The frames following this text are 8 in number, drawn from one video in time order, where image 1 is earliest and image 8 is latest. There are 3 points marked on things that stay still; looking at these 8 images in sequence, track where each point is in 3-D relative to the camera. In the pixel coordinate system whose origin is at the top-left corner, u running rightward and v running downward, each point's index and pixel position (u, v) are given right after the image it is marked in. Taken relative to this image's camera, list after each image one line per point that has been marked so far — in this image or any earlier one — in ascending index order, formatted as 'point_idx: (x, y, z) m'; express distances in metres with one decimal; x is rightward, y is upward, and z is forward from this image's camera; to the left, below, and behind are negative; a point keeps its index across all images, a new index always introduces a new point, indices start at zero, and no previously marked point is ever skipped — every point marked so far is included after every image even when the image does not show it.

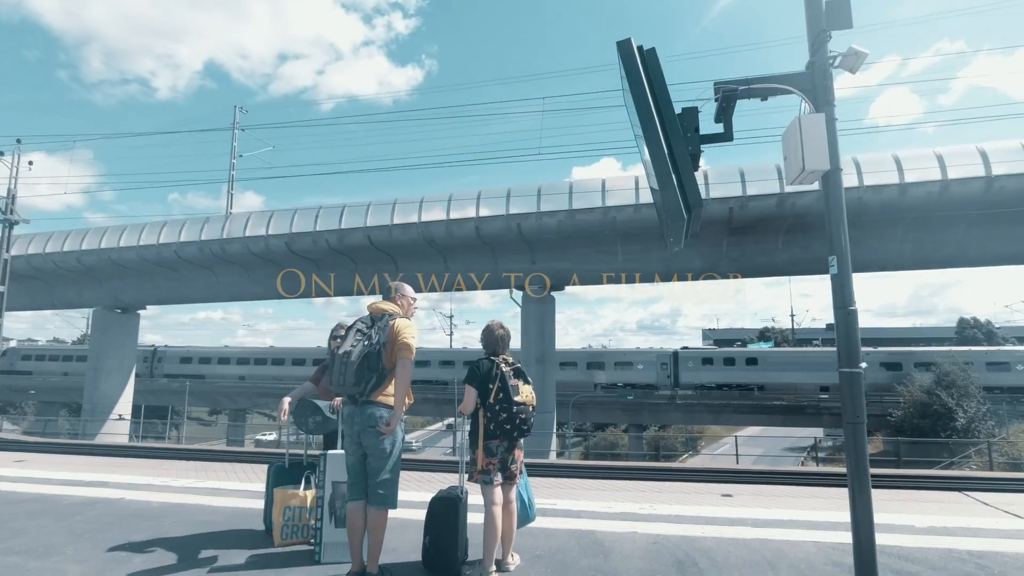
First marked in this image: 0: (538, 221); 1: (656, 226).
0: (+0.9, +2.3, +19.1) m
1: (+4.8, +2.1, +18.6) m
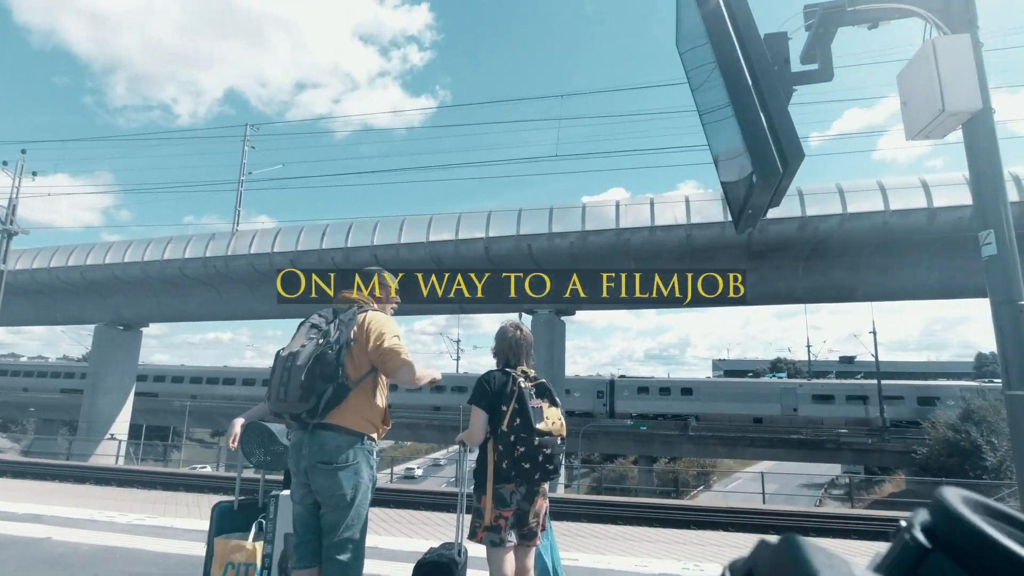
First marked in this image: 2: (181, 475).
0: (+1.2, +1.6, +18.6) m
1: (+5.2, +1.3, +17.9) m
2: (-7.0, -4.0, +11.8) m
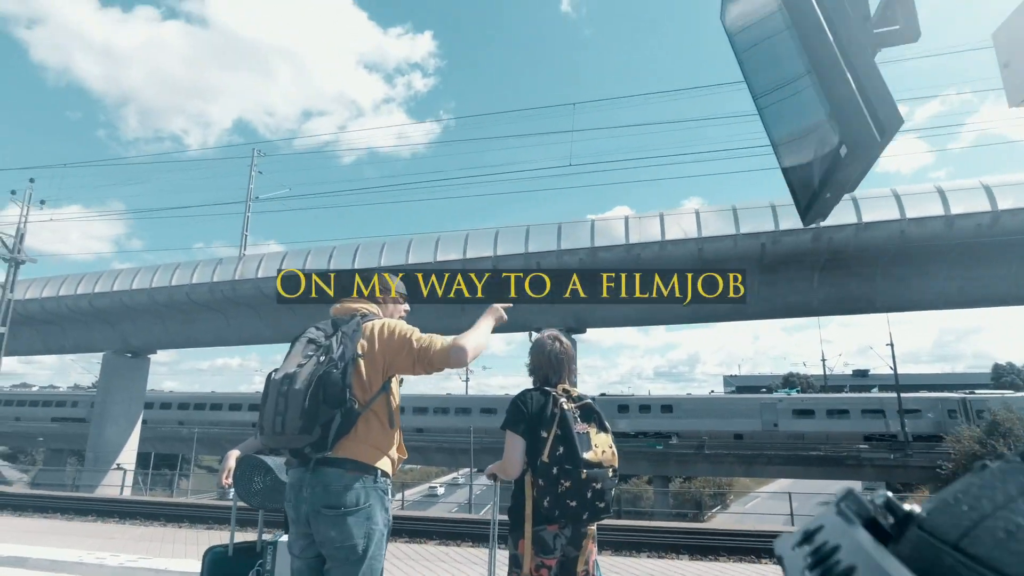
0: (+1.5, +1.0, +18.4) m
1: (+5.4, +0.8, +17.7) m
2: (-6.7, -4.5, +11.4) m
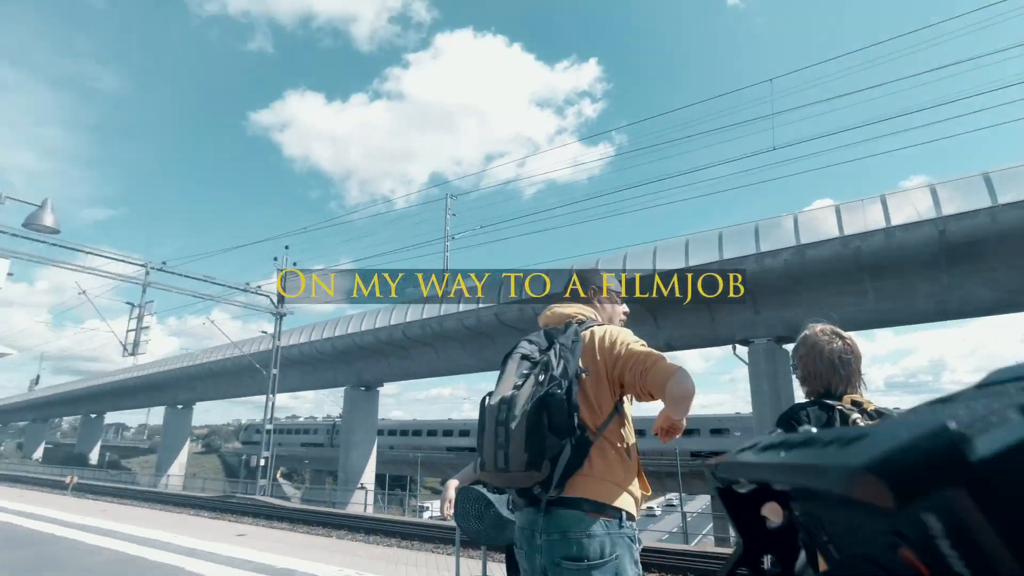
0: (+7.4, +0.8, +16.7) m
1: (+10.9, +1.0, +14.7) m
2: (-2.1, -5.3, +12.5) m
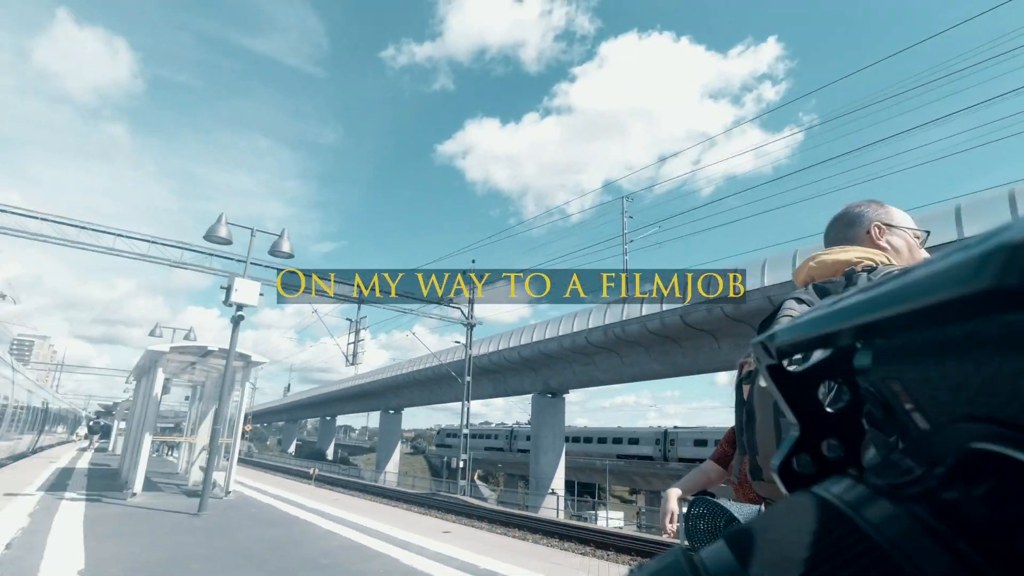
0: (+12.2, +1.2, +13.3) m
1: (+14.9, +1.6, +10.4) m
2: (+2.2, -5.4, +12.2) m
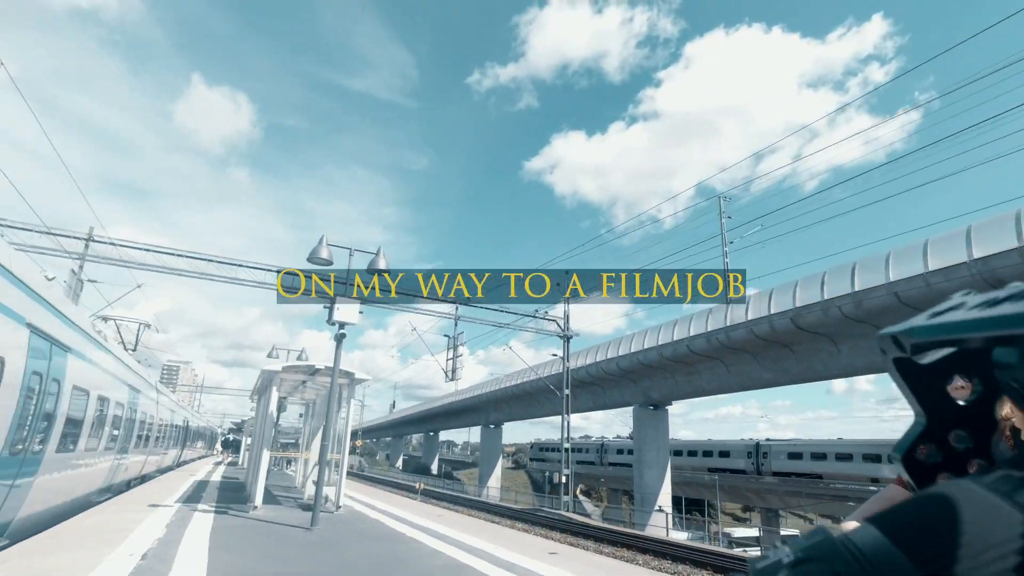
0: (+14.1, +1.6, +11.0) m
1: (+16.3, +2.2, +7.6) m
2: (+4.4, -5.5, +11.3) m
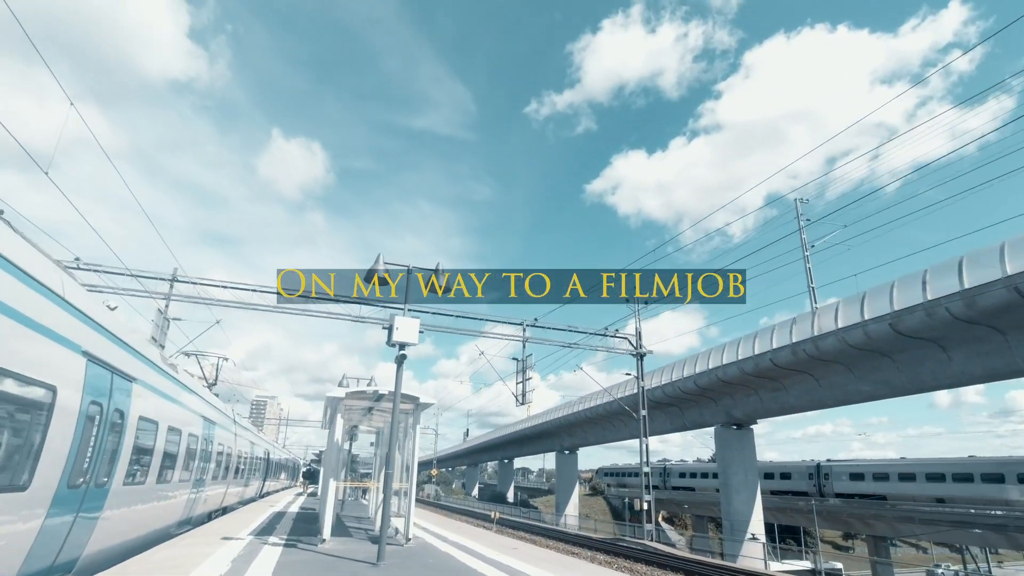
0: (+15.2, +2.1, +8.9) m
1: (+16.9, +3.0, +5.4) m
2: (+5.9, -5.5, +10.0) m
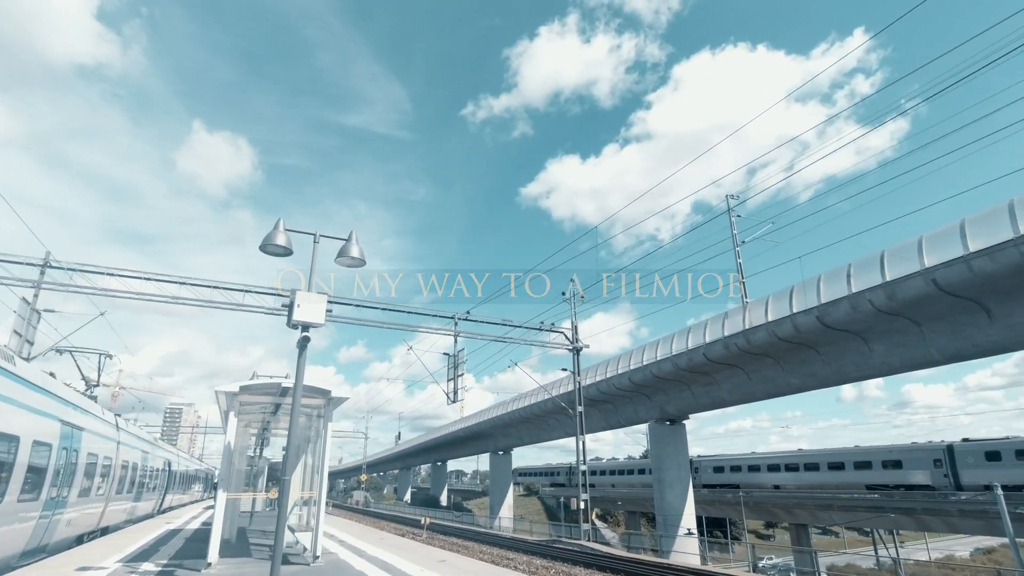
0: (+14.1, +2.3, +9.7) m
1: (+16.2, +3.2, +6.4) m
2: (+4.7, -5.2, +9.8) m
